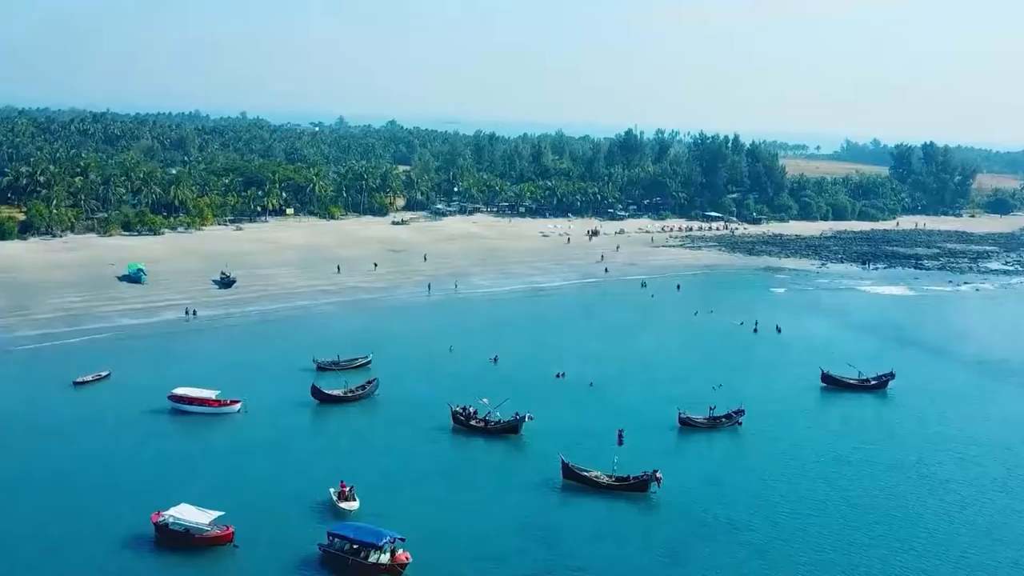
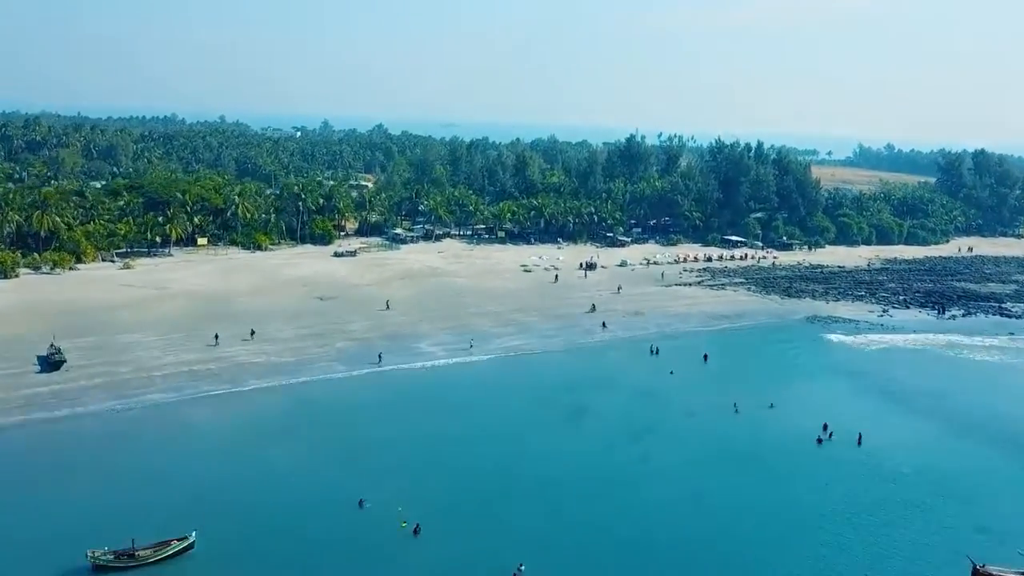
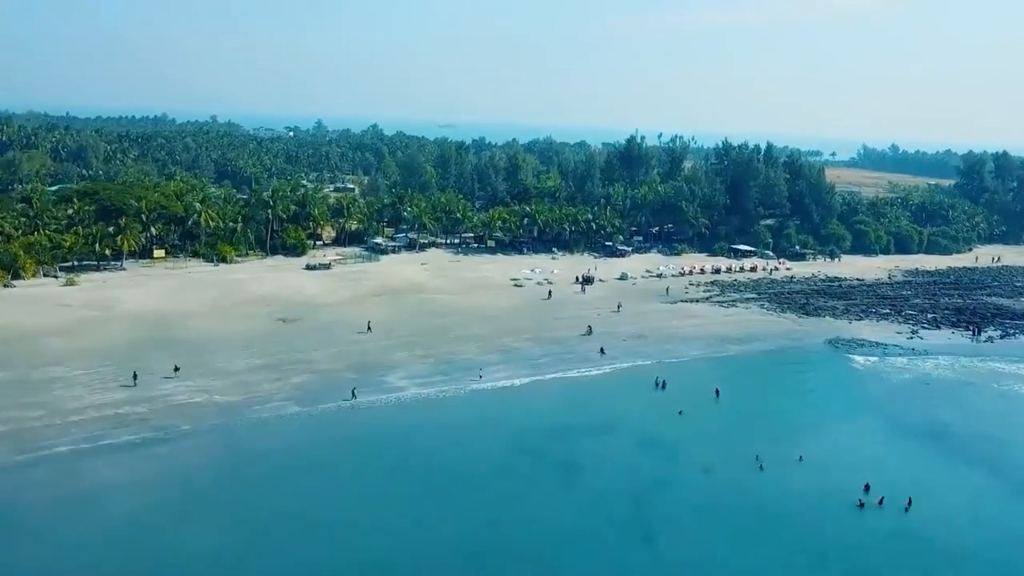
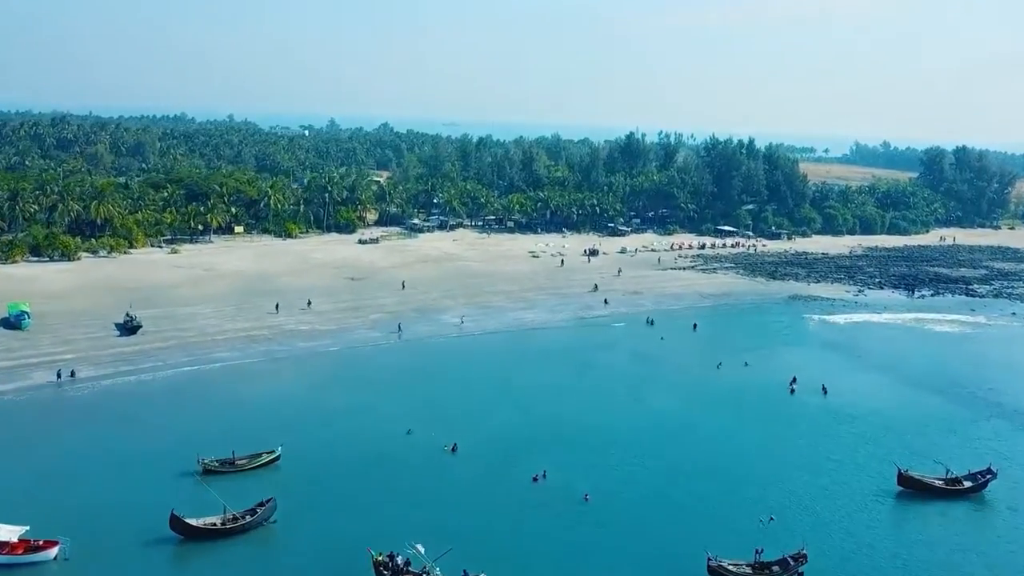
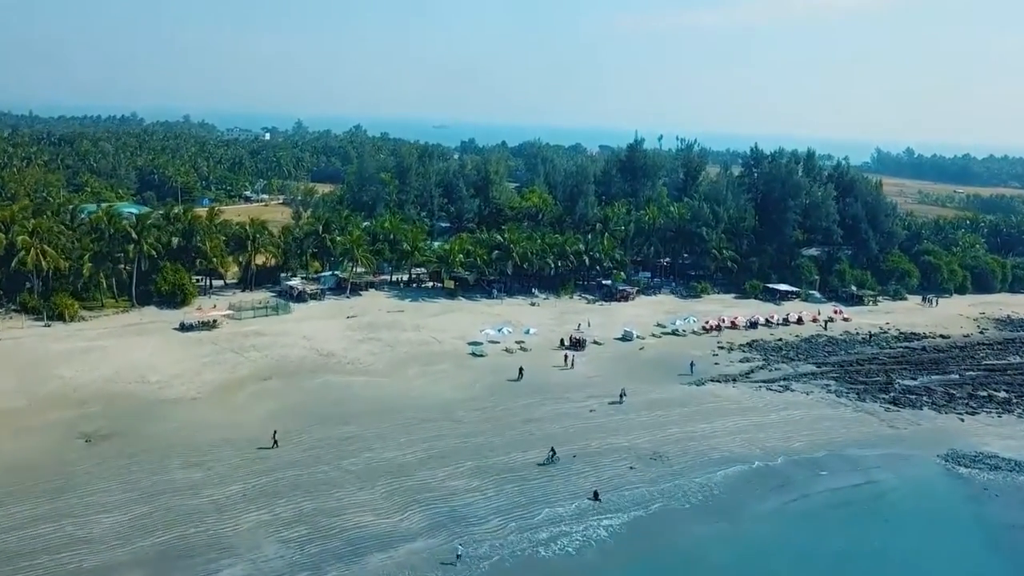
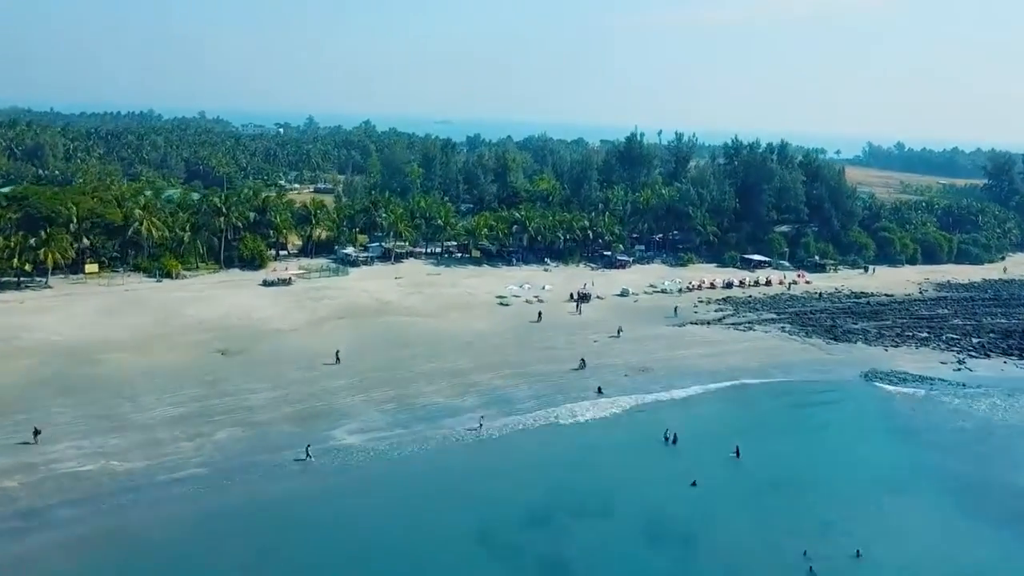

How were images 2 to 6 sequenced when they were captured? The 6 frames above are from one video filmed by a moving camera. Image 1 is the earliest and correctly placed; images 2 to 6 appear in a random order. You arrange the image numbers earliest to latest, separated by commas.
4, 2, 3, 6, 5
